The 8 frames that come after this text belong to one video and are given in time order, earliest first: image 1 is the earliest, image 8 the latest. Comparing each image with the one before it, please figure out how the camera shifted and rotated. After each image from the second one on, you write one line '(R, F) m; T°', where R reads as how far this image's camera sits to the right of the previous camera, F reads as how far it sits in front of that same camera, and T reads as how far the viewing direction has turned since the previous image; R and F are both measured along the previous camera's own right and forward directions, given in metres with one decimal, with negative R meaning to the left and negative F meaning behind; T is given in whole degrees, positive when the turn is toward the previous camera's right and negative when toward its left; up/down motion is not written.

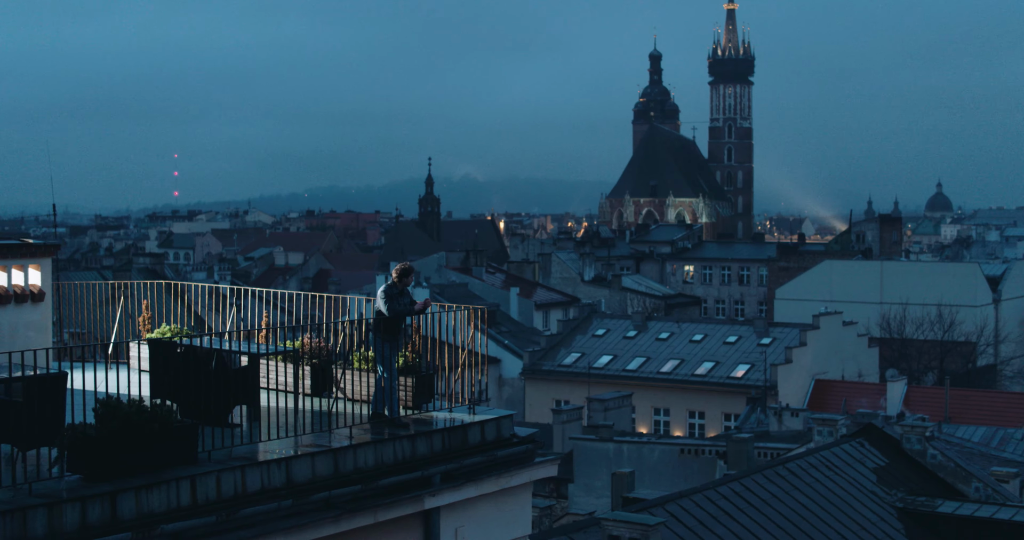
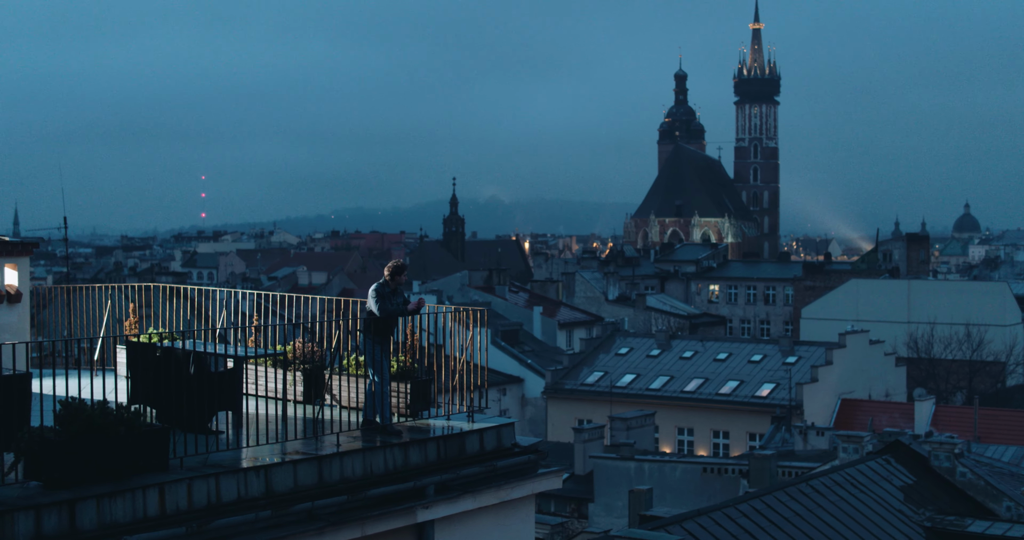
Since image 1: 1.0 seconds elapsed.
(+0.1, +0.5) m; -1°
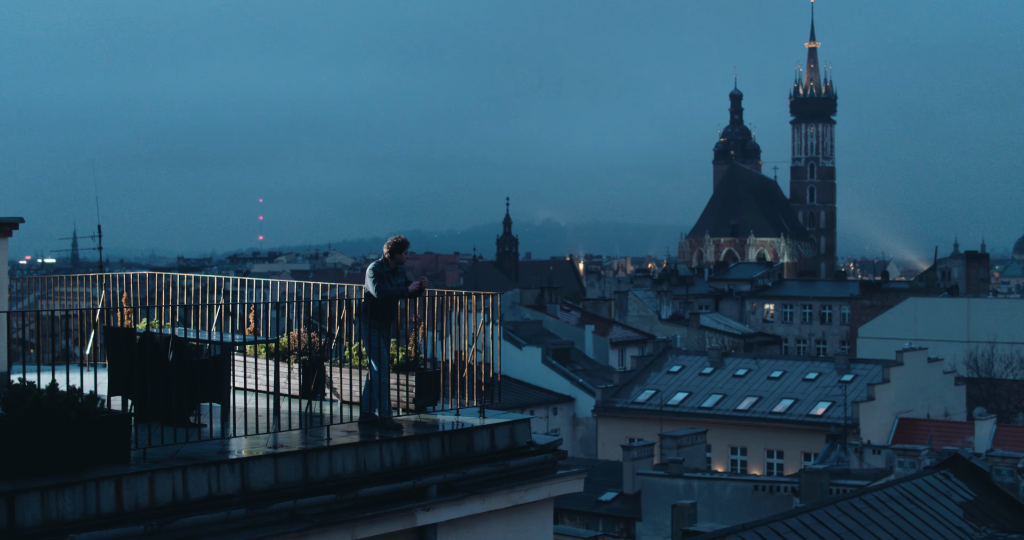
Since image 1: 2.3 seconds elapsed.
(+0.2, +0.7) m; -2°
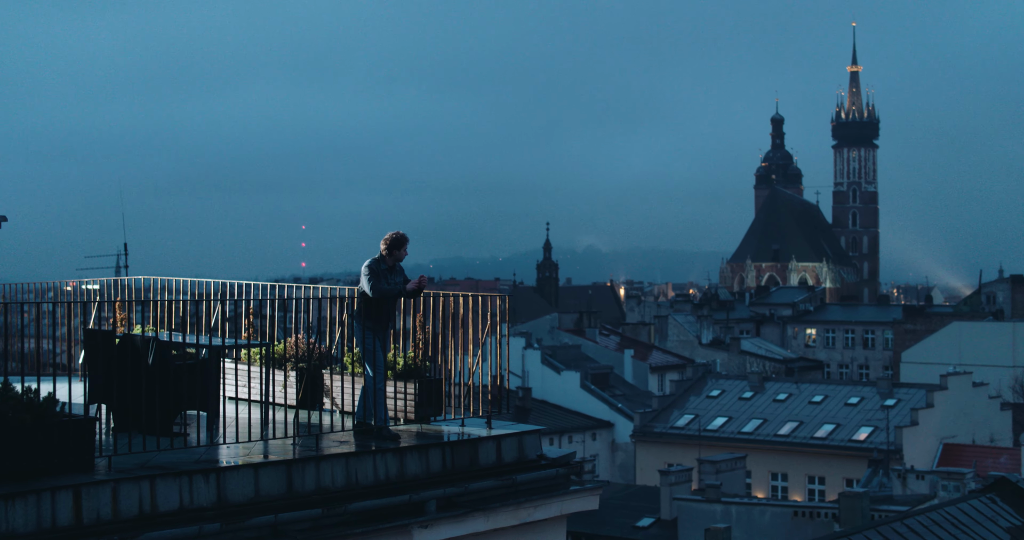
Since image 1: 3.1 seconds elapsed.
(+0.1, +0.5) m; -1°
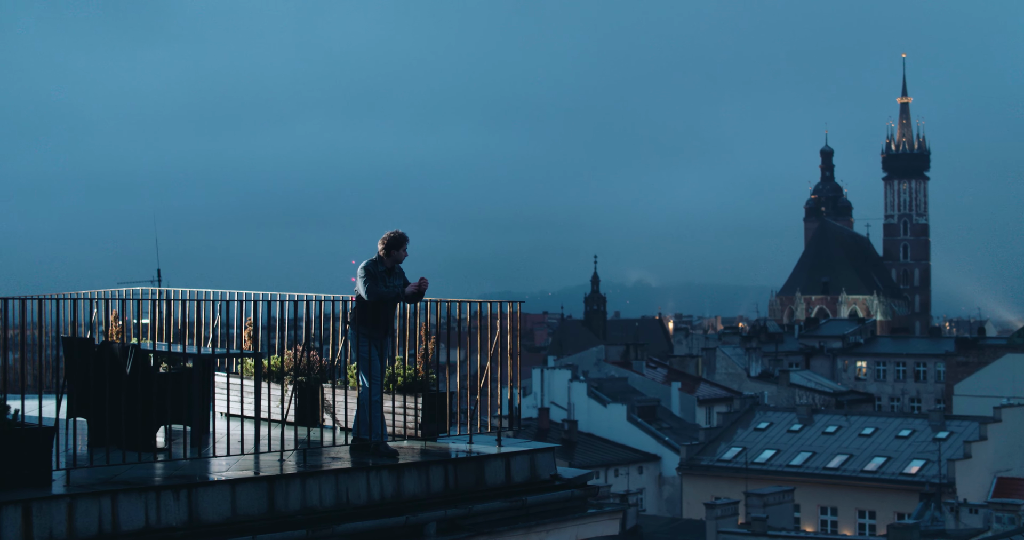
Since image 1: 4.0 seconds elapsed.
(+0.1, +0.5) m; -2°
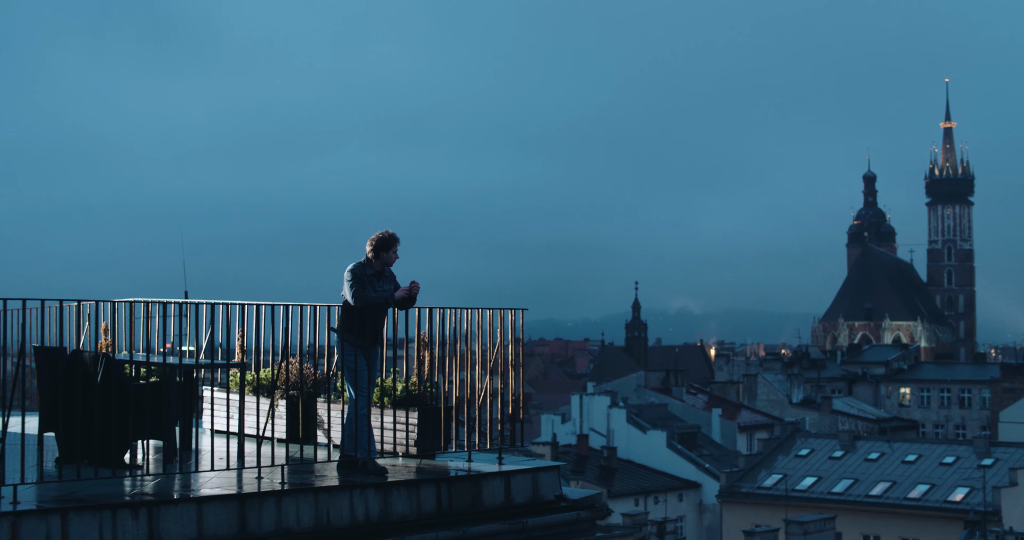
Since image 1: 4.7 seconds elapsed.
(+0.1, +0.4) m; -2°
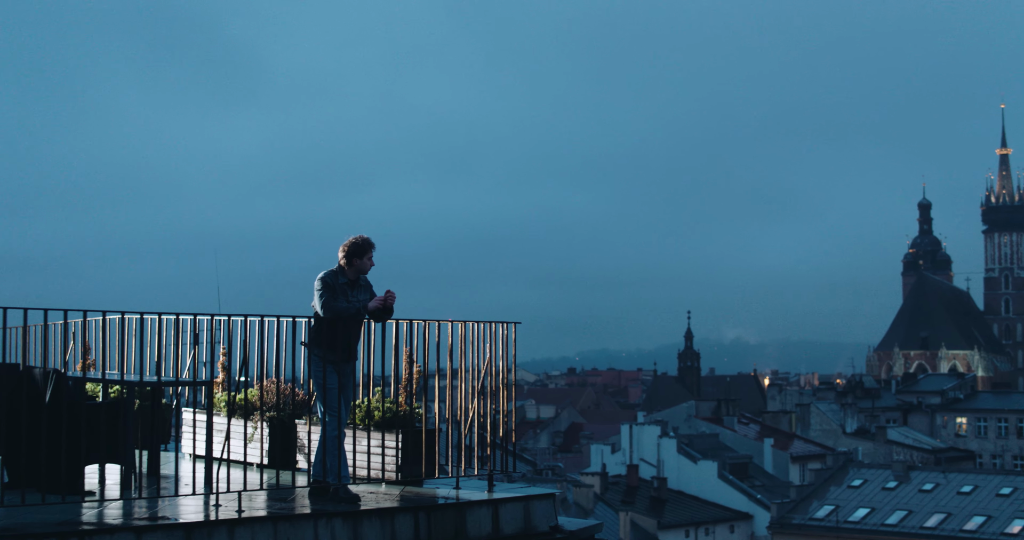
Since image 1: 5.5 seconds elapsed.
(+0.2, +0.4) m; -2°
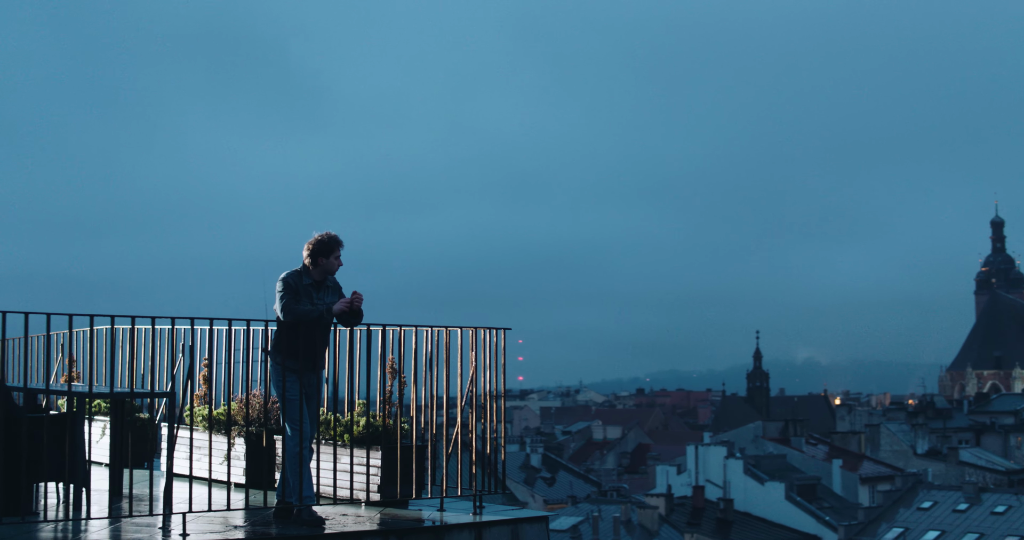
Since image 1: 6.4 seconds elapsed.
(+0.2, +0.4) m; -2°
